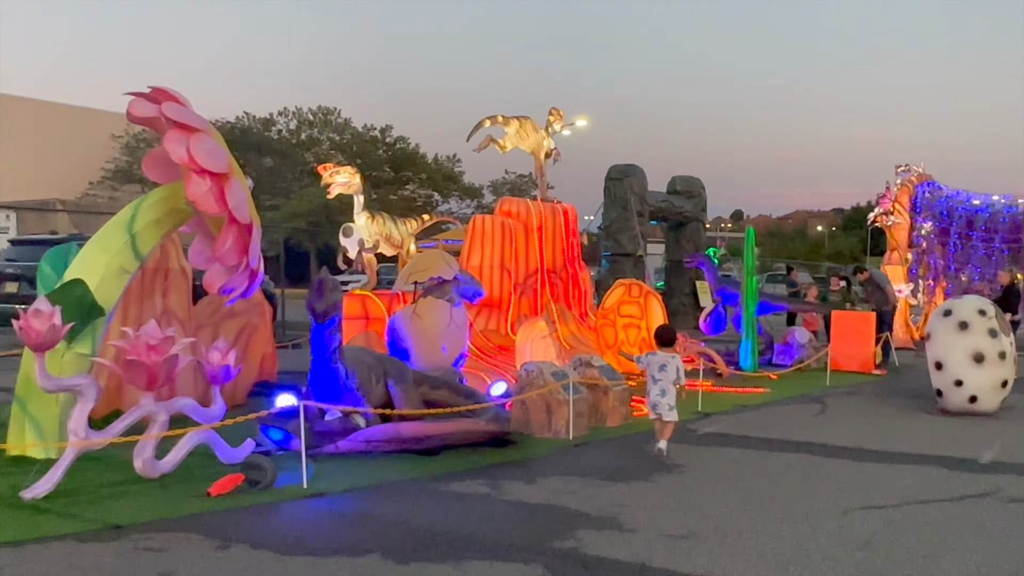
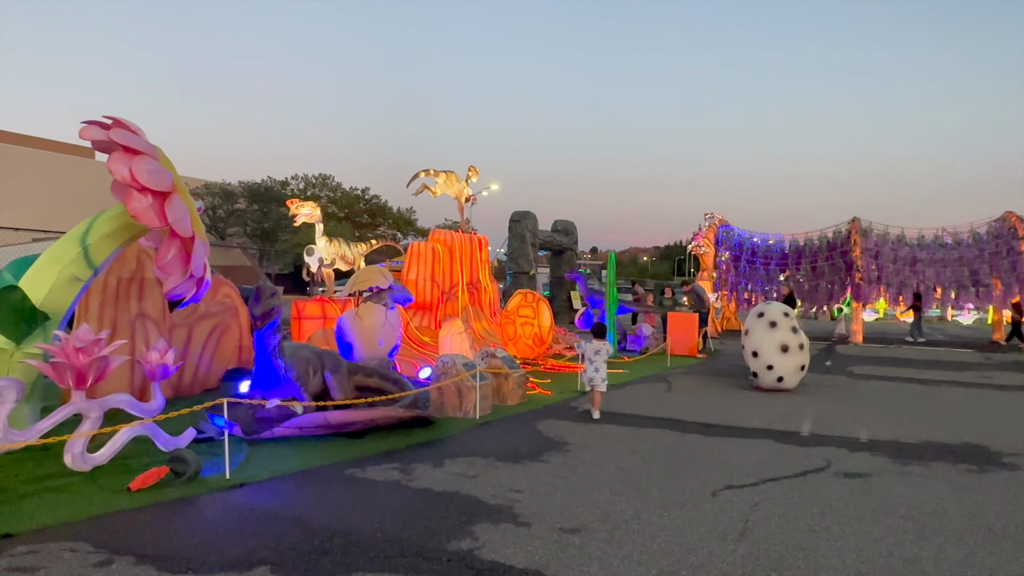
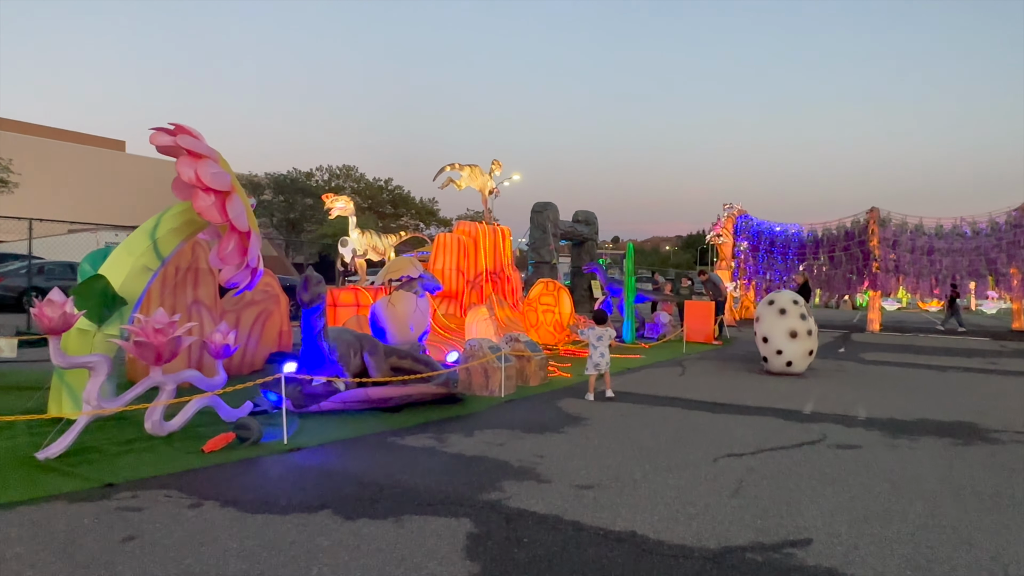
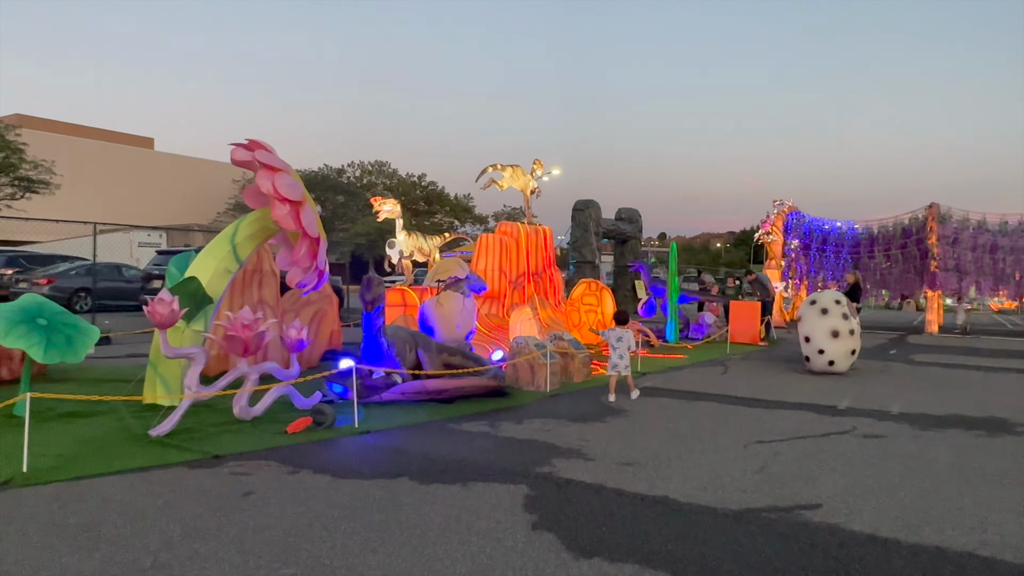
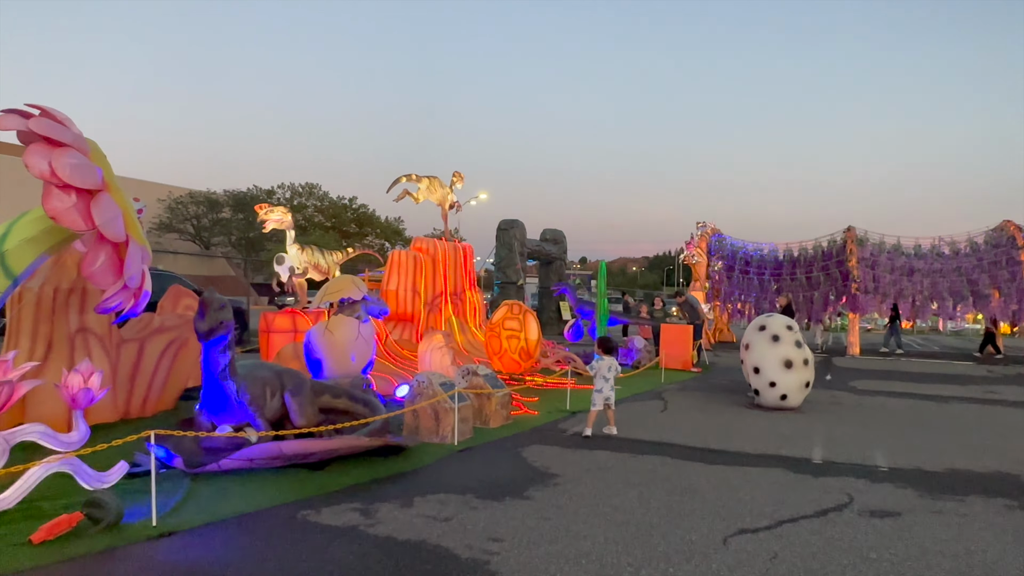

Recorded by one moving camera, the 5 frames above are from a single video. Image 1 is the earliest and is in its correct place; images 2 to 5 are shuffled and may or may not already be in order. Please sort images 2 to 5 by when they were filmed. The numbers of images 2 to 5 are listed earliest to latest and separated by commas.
4, 3, 2, 5
